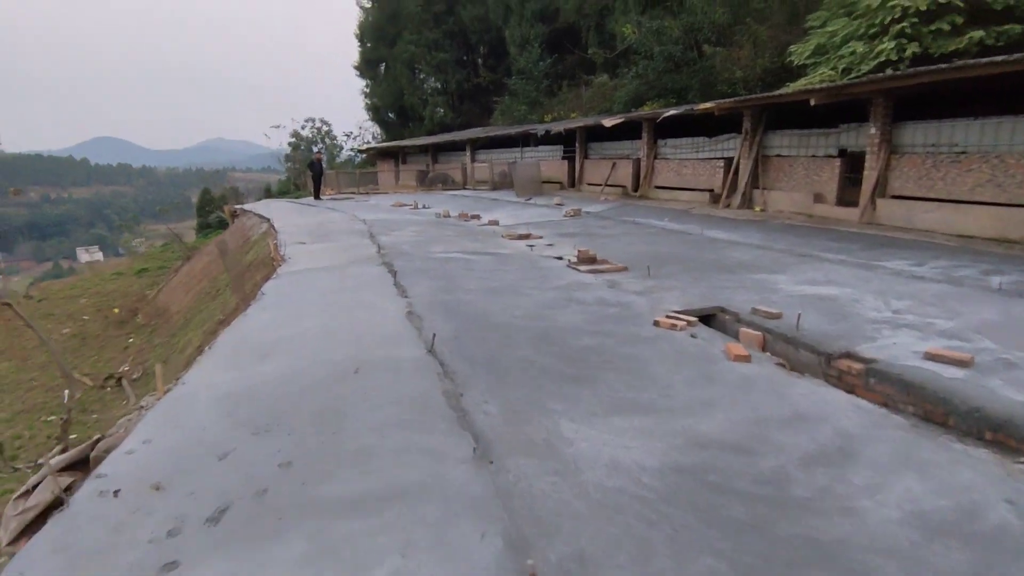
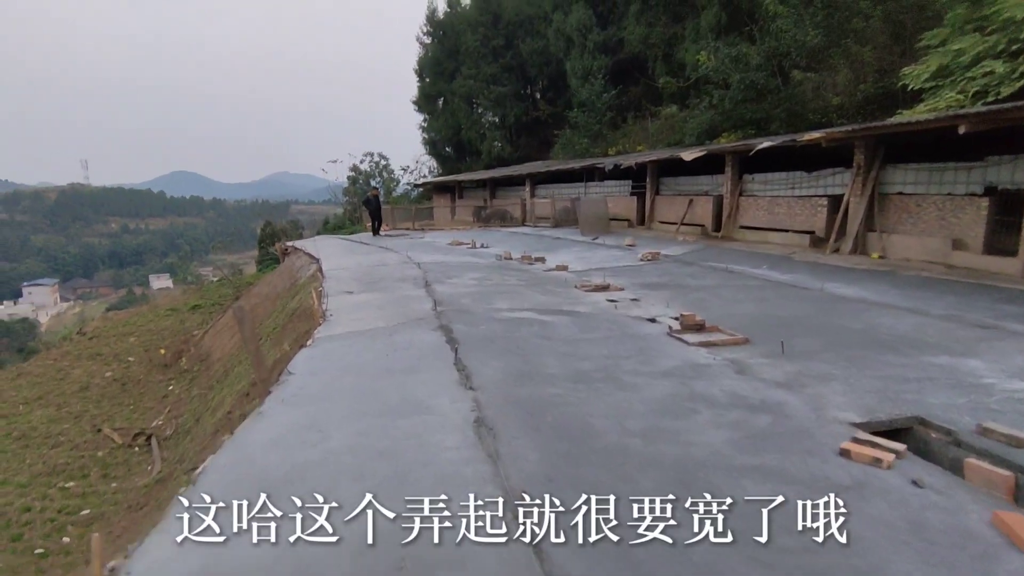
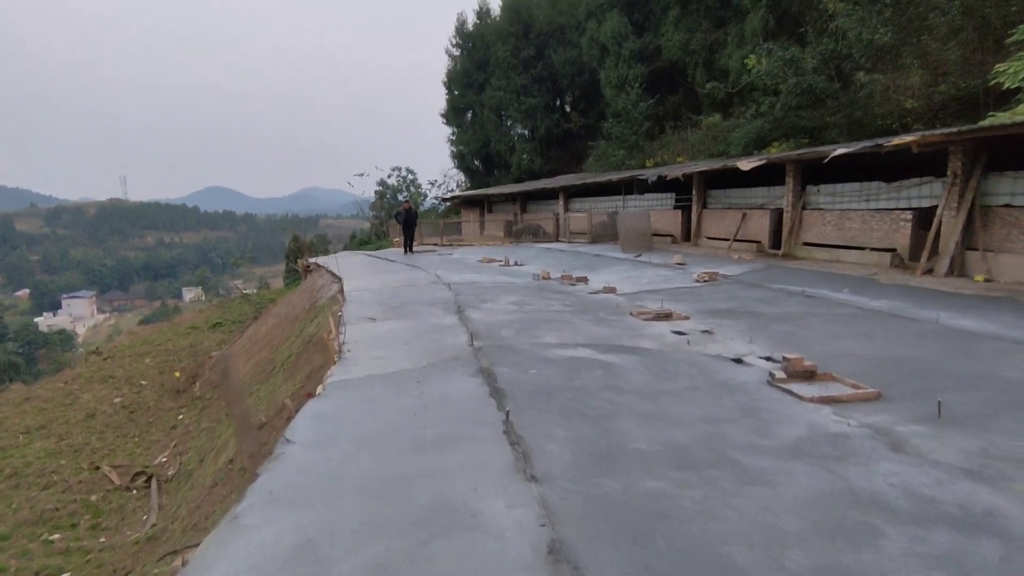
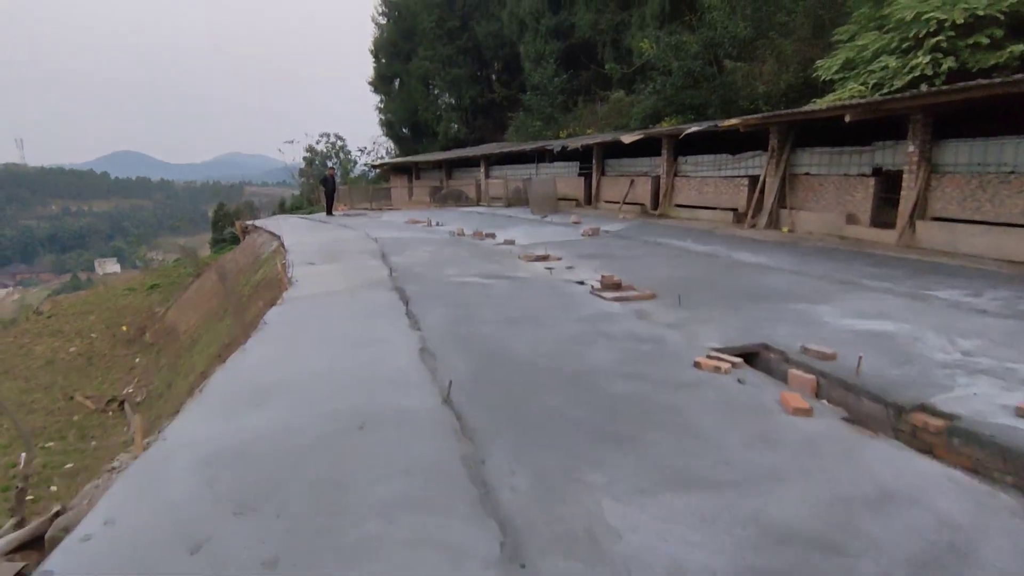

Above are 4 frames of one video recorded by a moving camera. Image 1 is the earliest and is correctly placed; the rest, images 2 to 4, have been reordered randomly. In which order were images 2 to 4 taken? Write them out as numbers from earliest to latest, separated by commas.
4, 2, 3
